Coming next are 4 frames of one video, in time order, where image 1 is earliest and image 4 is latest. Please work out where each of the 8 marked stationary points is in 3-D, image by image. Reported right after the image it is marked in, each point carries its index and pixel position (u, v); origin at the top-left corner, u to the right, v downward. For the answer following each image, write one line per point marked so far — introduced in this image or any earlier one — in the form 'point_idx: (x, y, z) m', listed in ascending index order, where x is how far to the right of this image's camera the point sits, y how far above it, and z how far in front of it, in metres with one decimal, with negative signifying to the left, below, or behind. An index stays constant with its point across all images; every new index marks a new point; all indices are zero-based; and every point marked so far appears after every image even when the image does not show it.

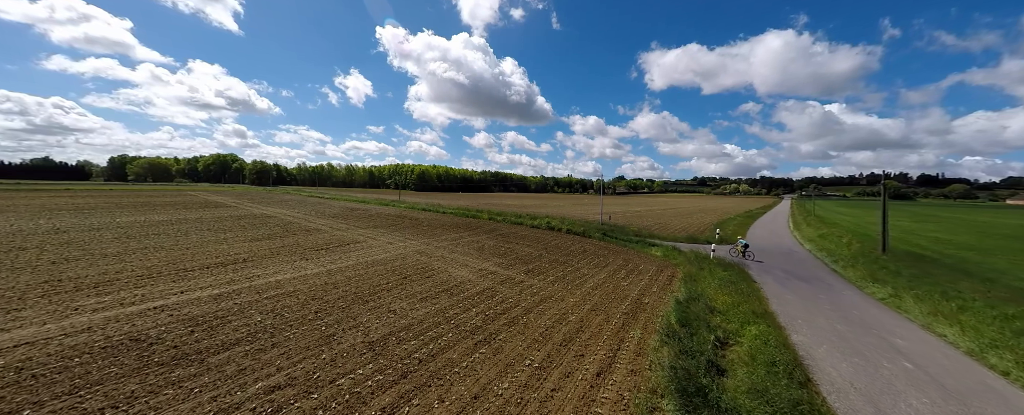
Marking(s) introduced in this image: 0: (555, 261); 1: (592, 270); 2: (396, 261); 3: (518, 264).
0: (+2.2, -2.8, +15.7) m
1: (+3.8, -3.1, +14.3) m
2: (-5.5, -2.6, +14.1) m
3: (+0.3, -2.8, +14.7) m
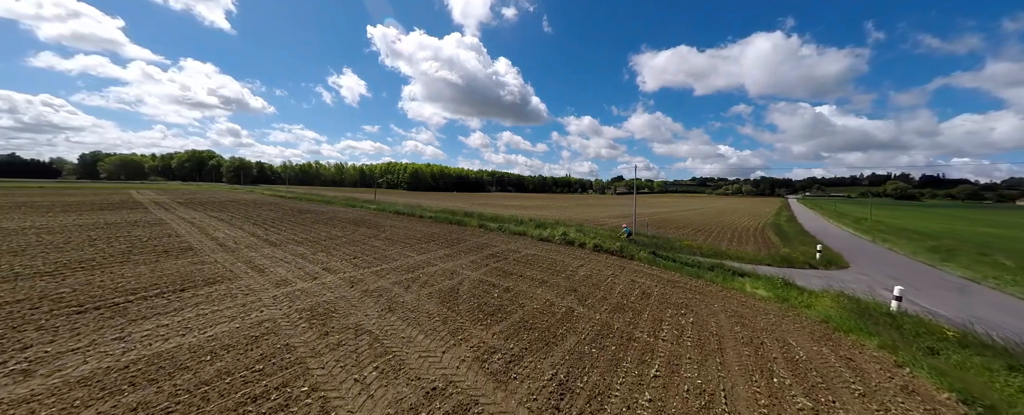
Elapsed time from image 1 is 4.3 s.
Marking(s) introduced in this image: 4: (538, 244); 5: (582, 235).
0: (+2.3, -3.1, +7.2) m
1: (+3.9, -3.3, +5.9) m
2: (-5.4, -2.8, +5.5) m
3: (+0.3, -3.1, +6.2) m
4: (+1.5, -2.1, +17.2) m
5: (+4.2, -1.7, +18.5) m
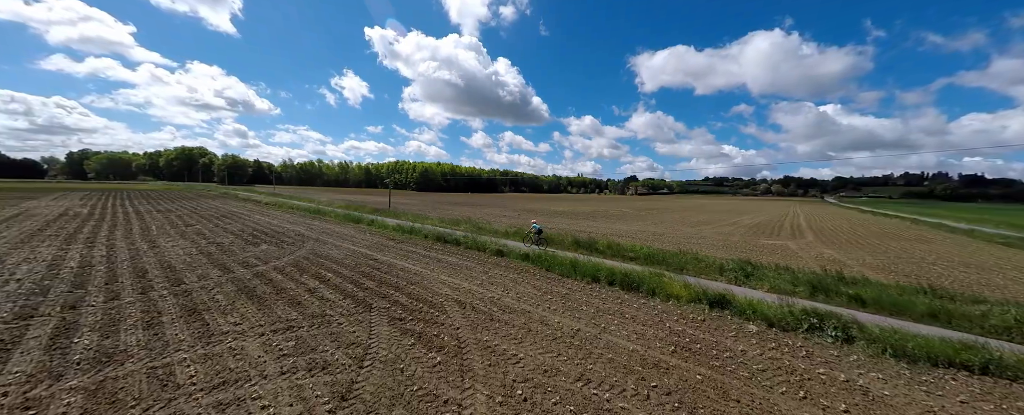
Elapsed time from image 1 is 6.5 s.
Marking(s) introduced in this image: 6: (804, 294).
0: (+9.6, -4.2, -6.7) m
1: (+11.2, -4.4, -8.1) m
2: (+1.8, -3.9, -8.4) m
3: (+7.6, -4.2, -7.8) m
4: (+8.8, -3.2, +3.2) m
5: (+11.6, -2.9, +4.5) m
6: (+9.1, -2.7, +9.3) m
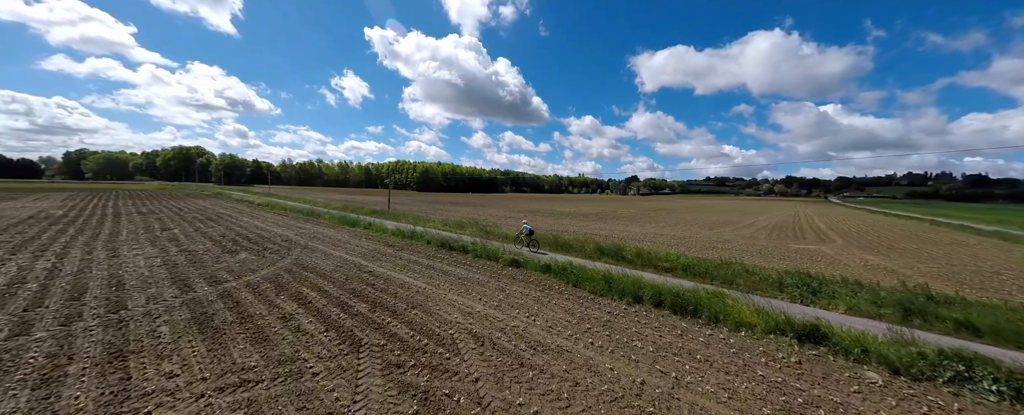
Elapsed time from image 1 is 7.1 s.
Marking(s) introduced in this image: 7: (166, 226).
0: (+10.2, -4.3, -8.5) m
1: (+11.8, -4.5, -9.9) m
2: (+2.4, -4.0, -10.1) m
3: (+8.2, -4.3, -9.5) m
4: (+9.5, -3.3, +1.5) m
5: (+12.2, -3.0, +2.7) m
6: (+9.7, -2.8, +7.6) m
7: (-20.3, -1.2, +17.5) m
